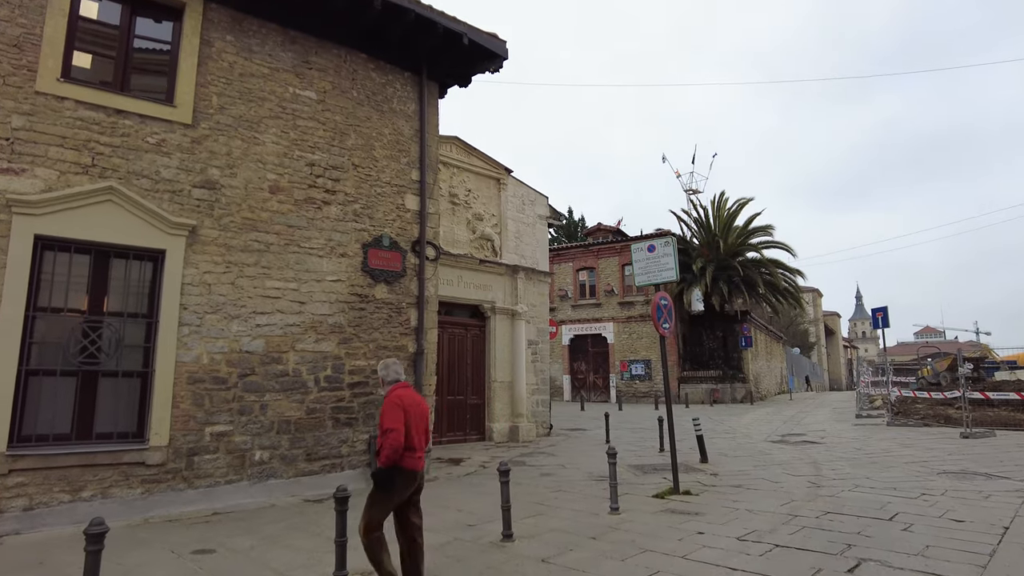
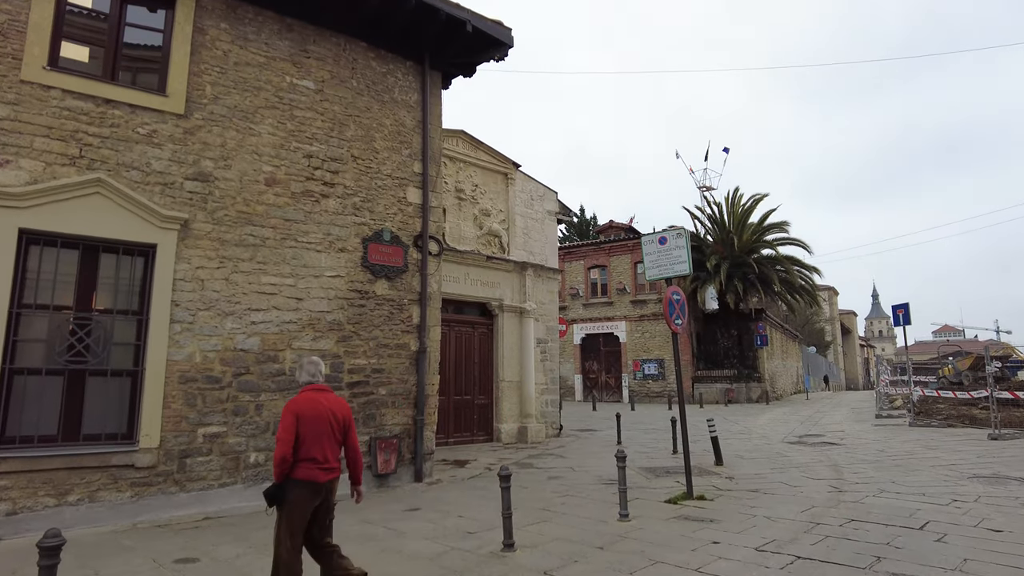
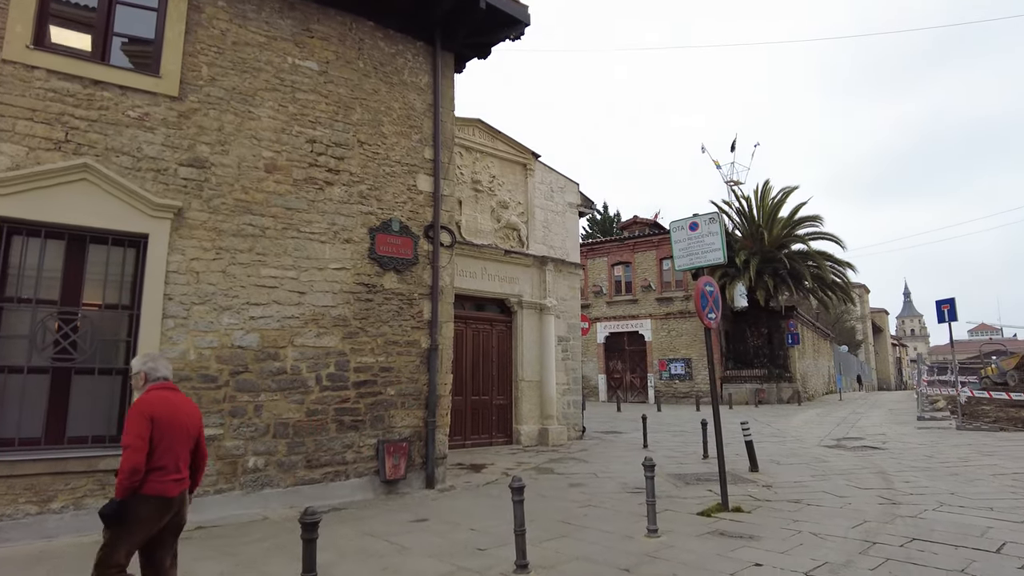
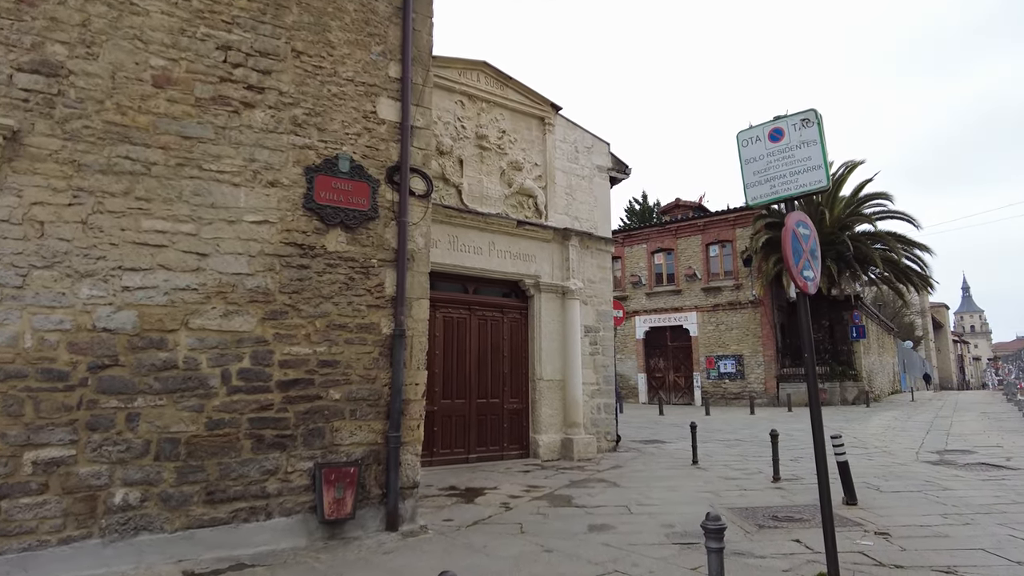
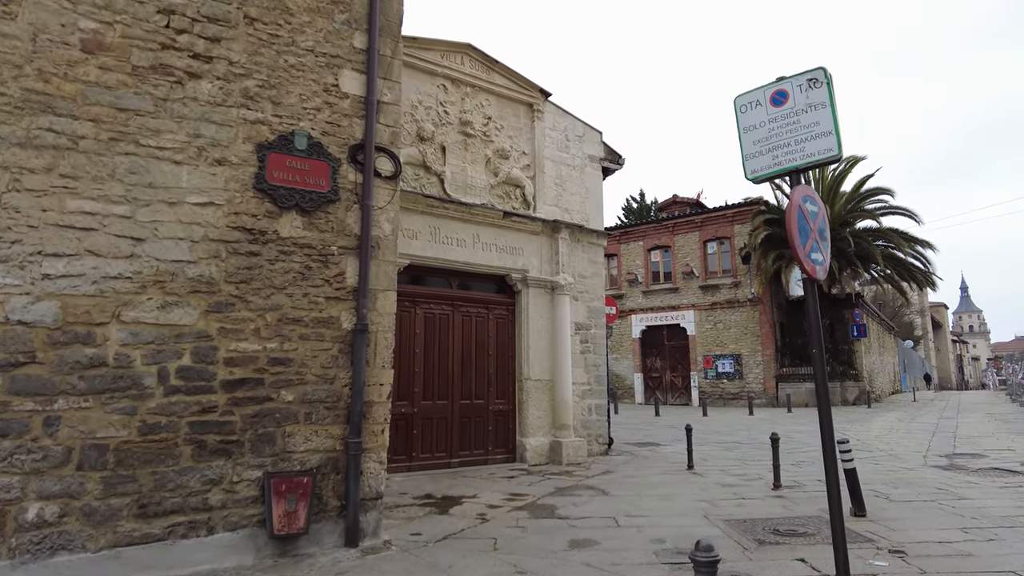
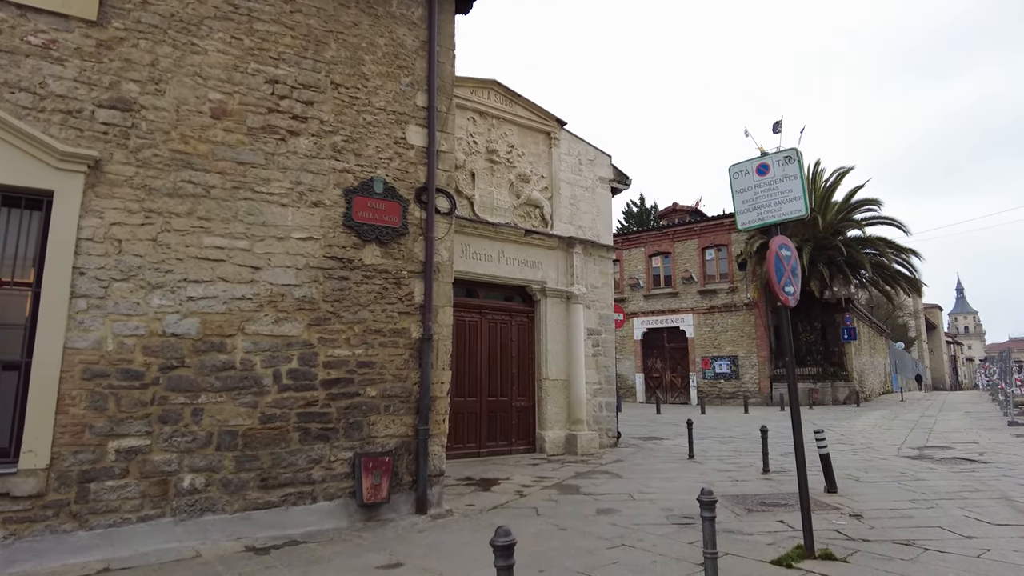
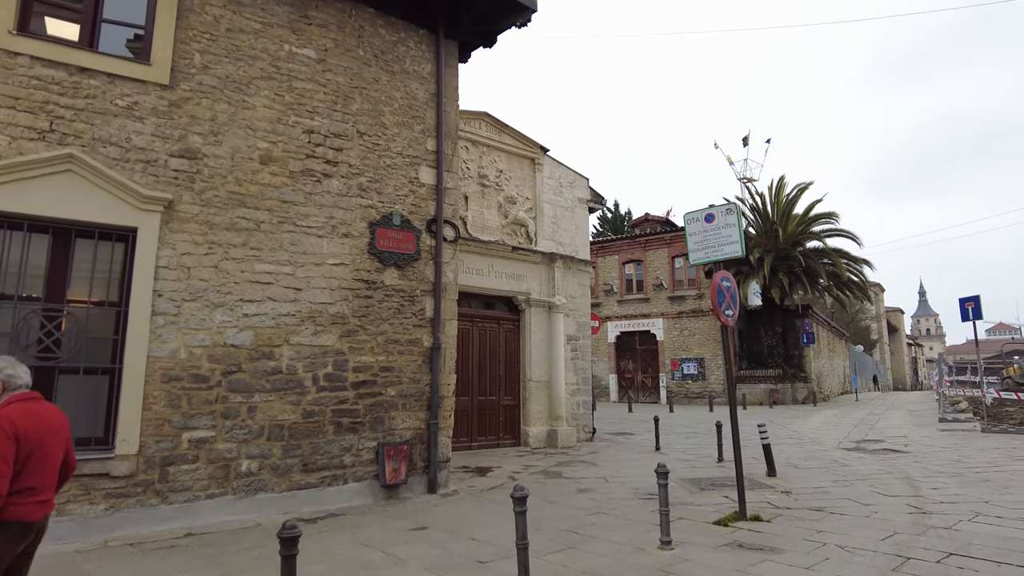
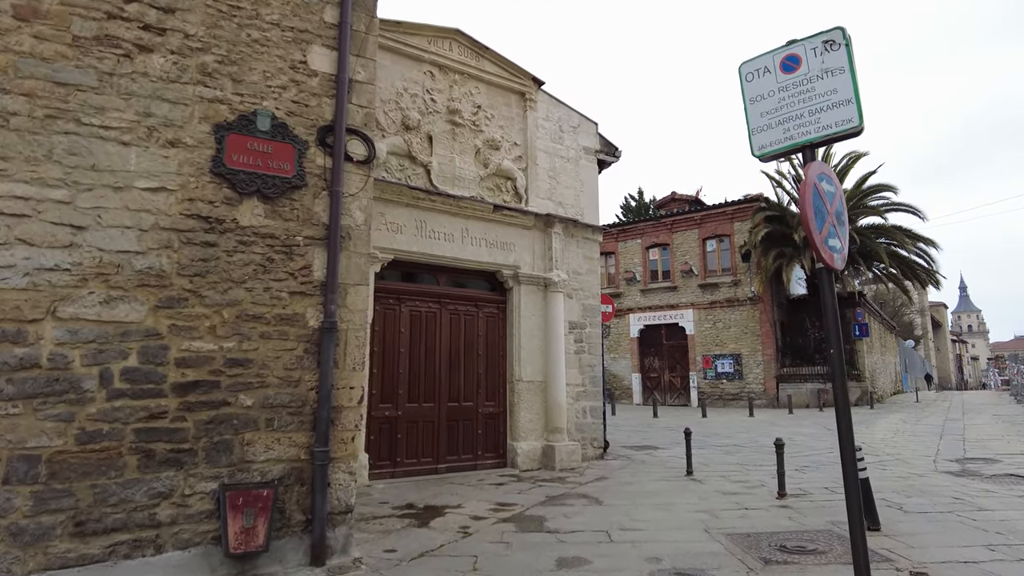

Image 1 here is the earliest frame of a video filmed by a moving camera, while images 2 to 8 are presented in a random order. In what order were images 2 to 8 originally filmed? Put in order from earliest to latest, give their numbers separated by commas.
2, 3, 7, 6, 4, 5, 8
